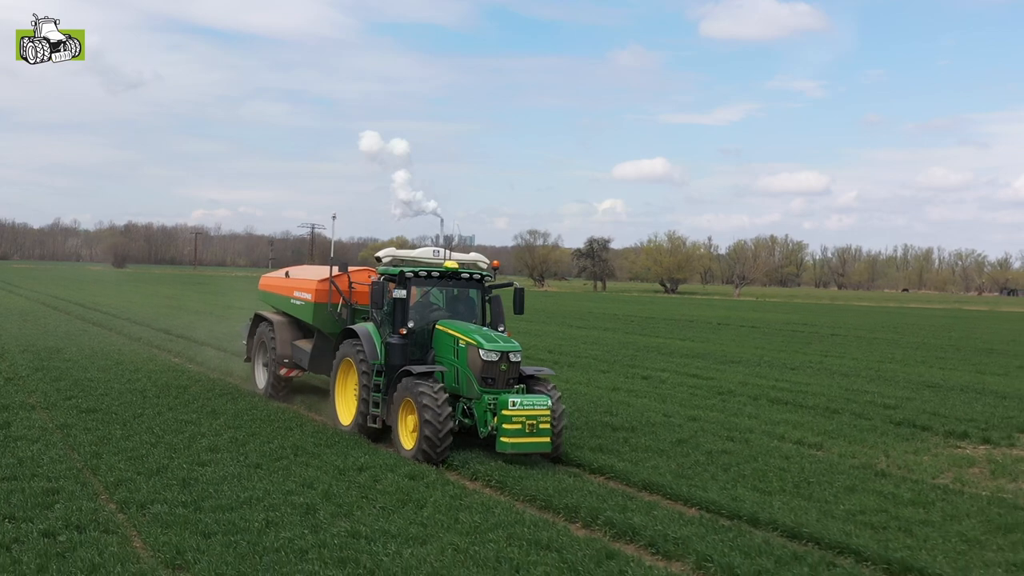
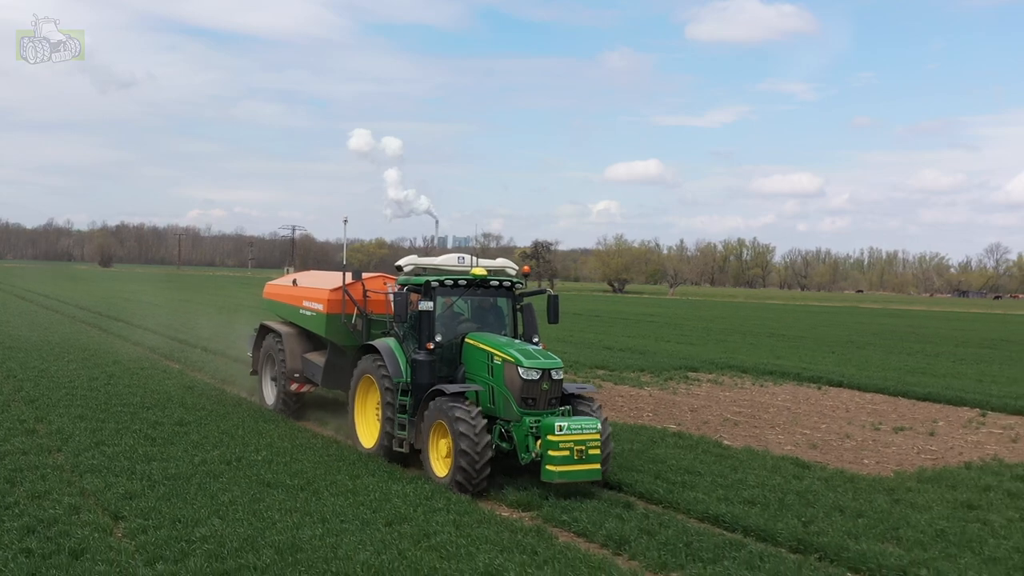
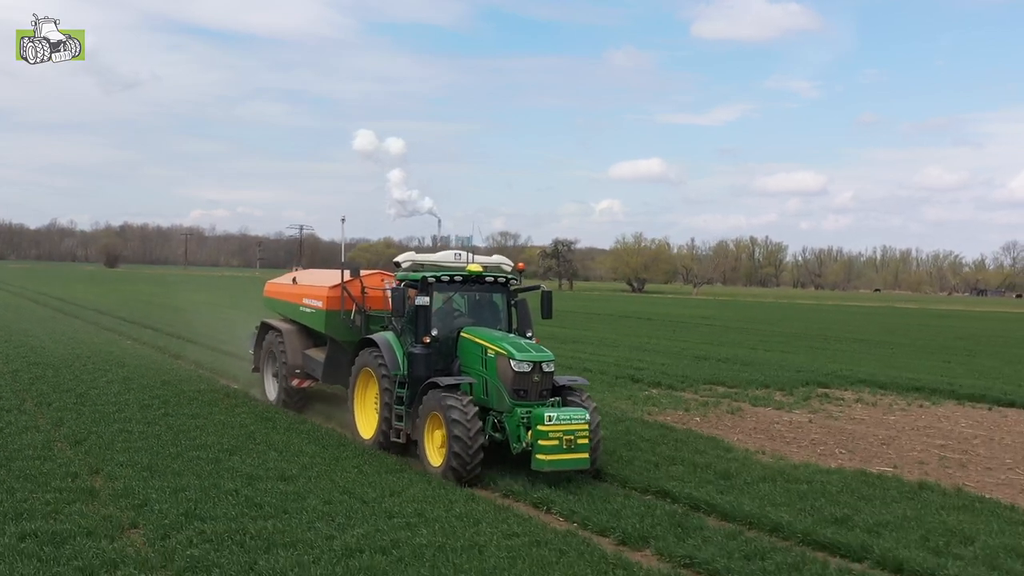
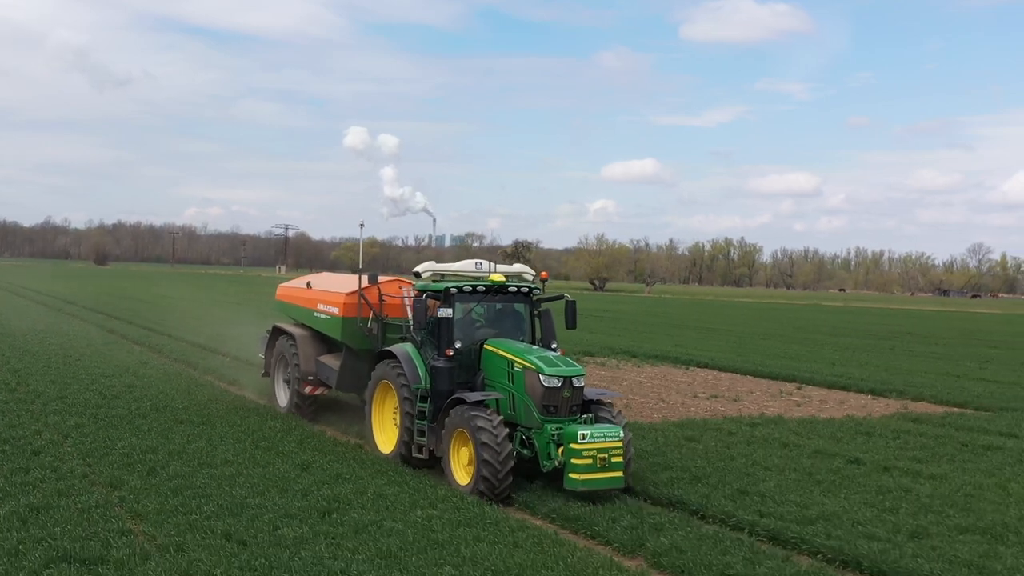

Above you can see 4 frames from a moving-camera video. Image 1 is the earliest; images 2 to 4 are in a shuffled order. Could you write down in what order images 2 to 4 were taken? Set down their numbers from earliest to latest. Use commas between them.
3, 2, 4
